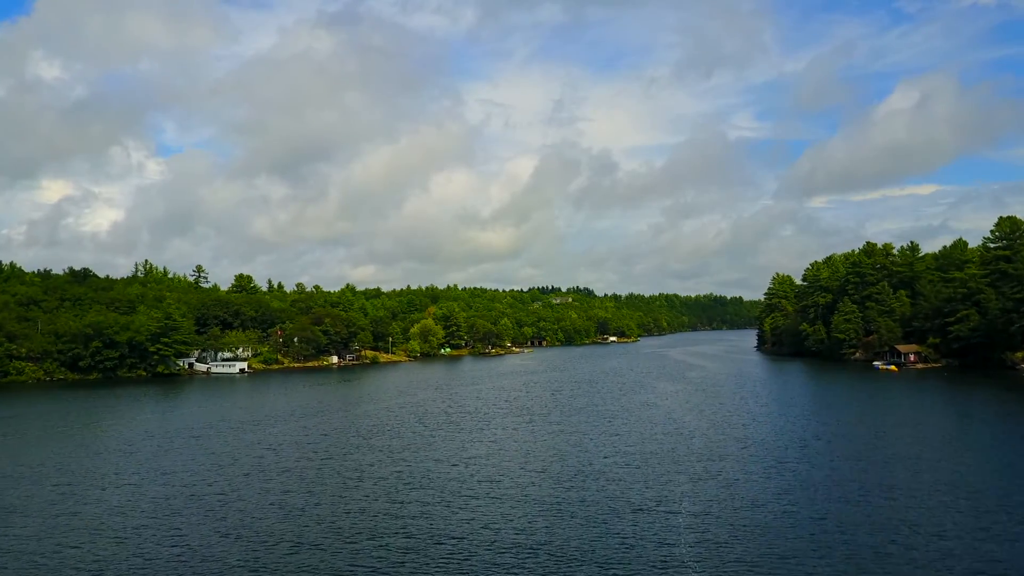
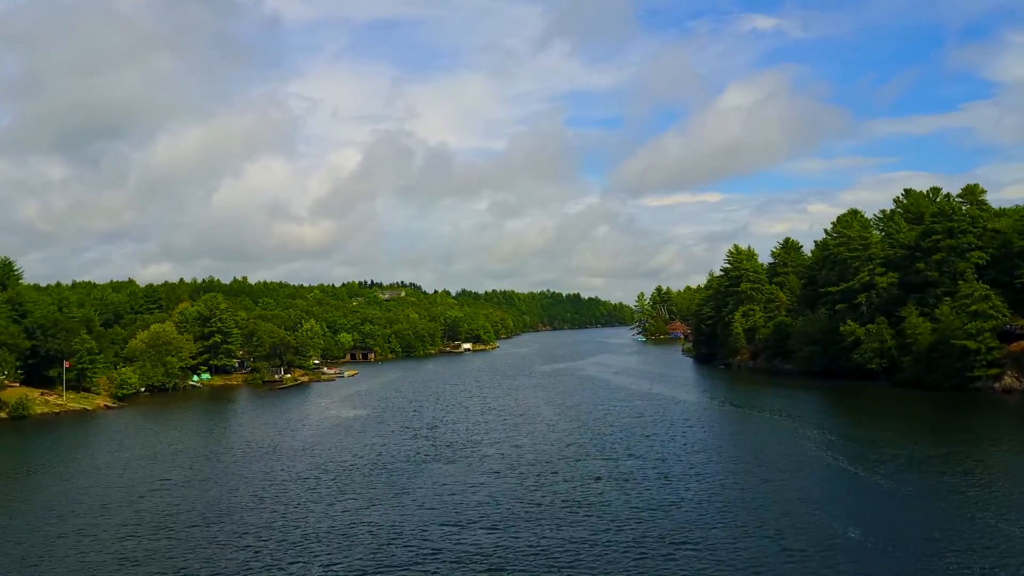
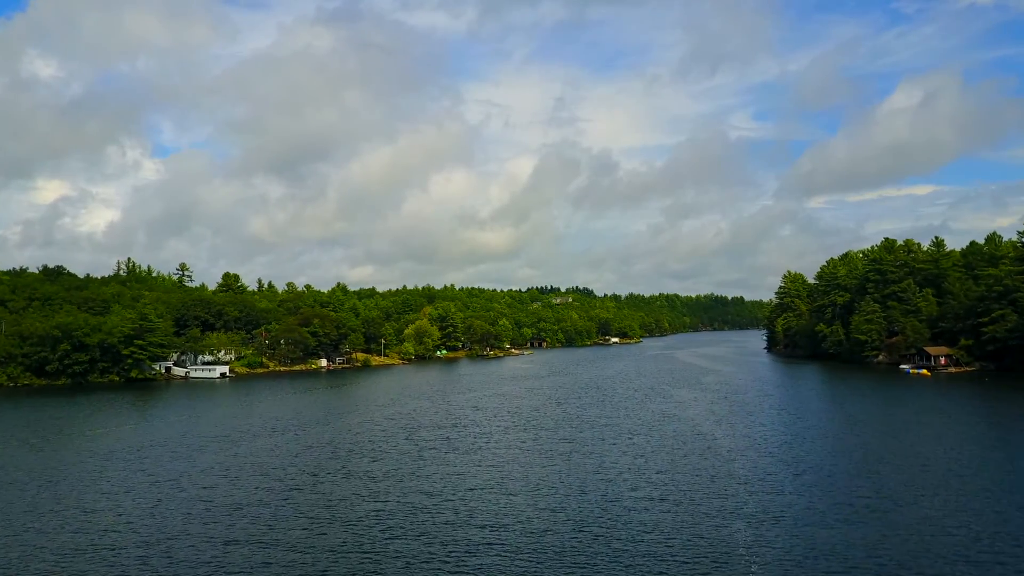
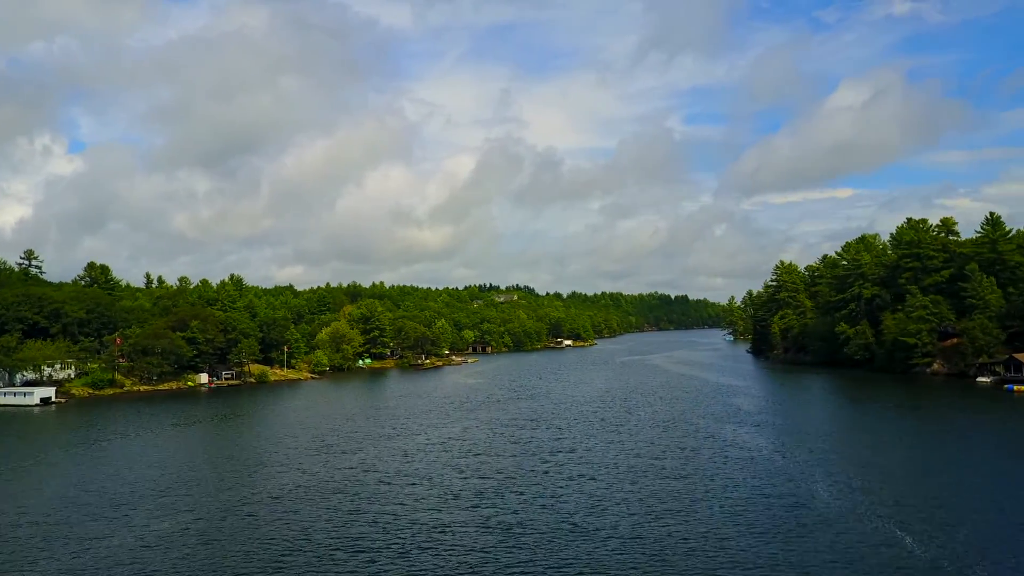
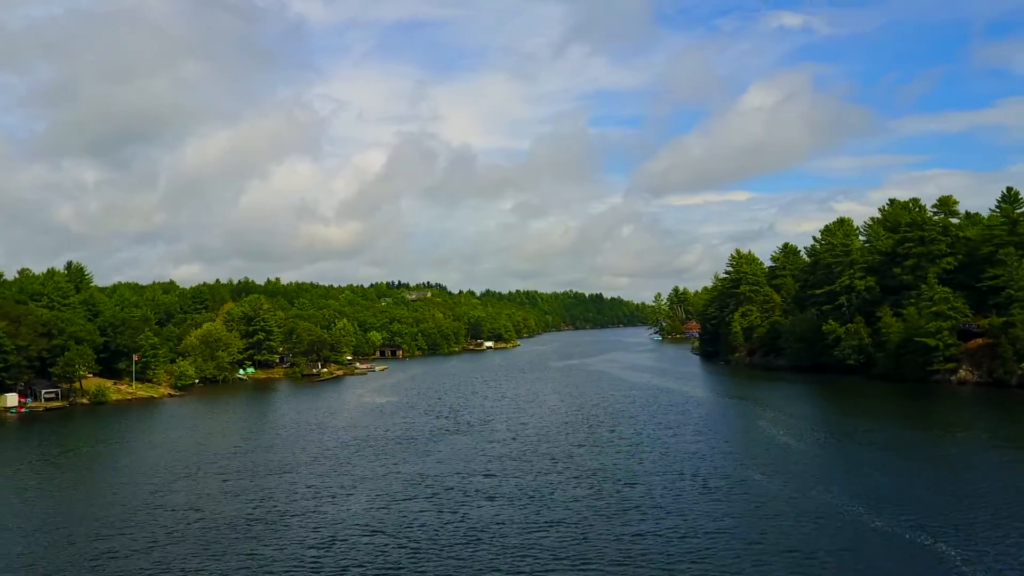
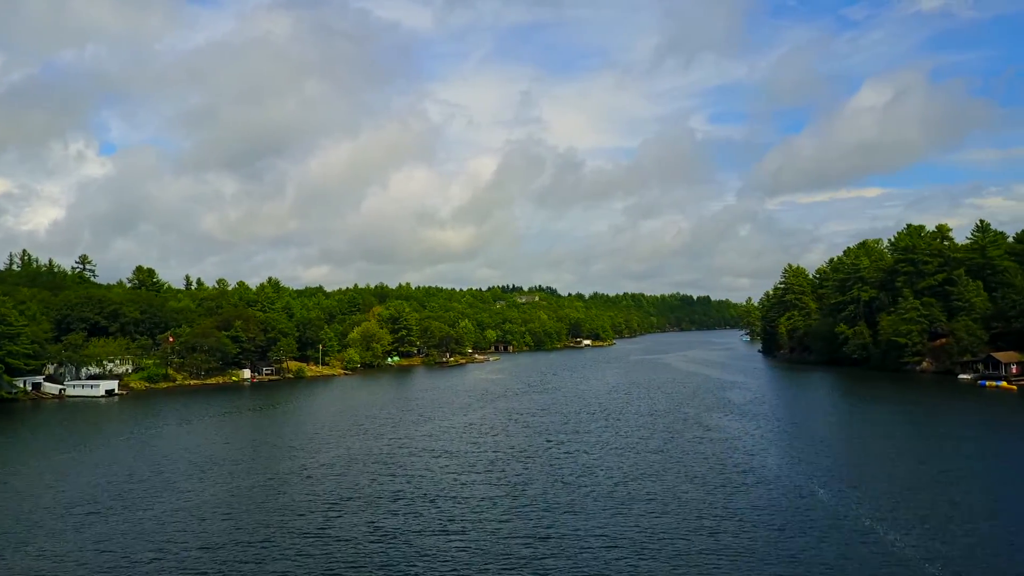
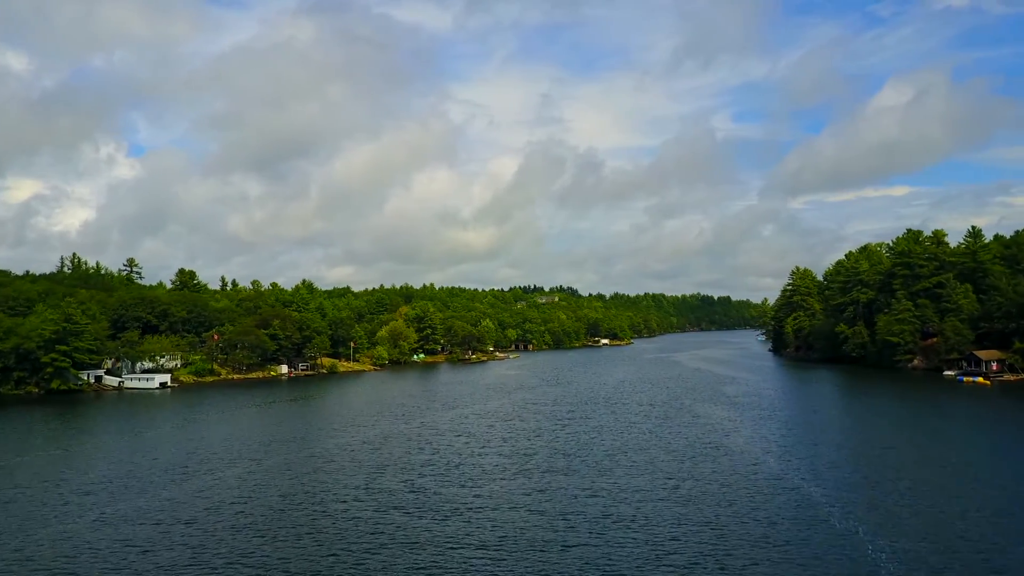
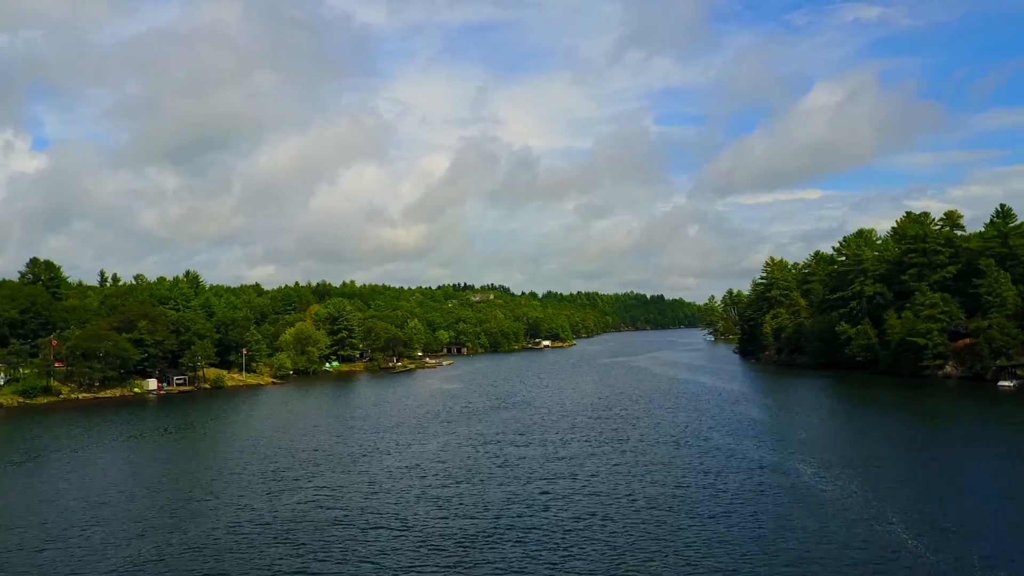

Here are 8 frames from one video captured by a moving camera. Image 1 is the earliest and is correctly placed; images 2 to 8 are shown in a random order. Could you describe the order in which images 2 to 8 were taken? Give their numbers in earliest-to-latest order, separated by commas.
3, 7, 6, 4, 8, 5, 2
